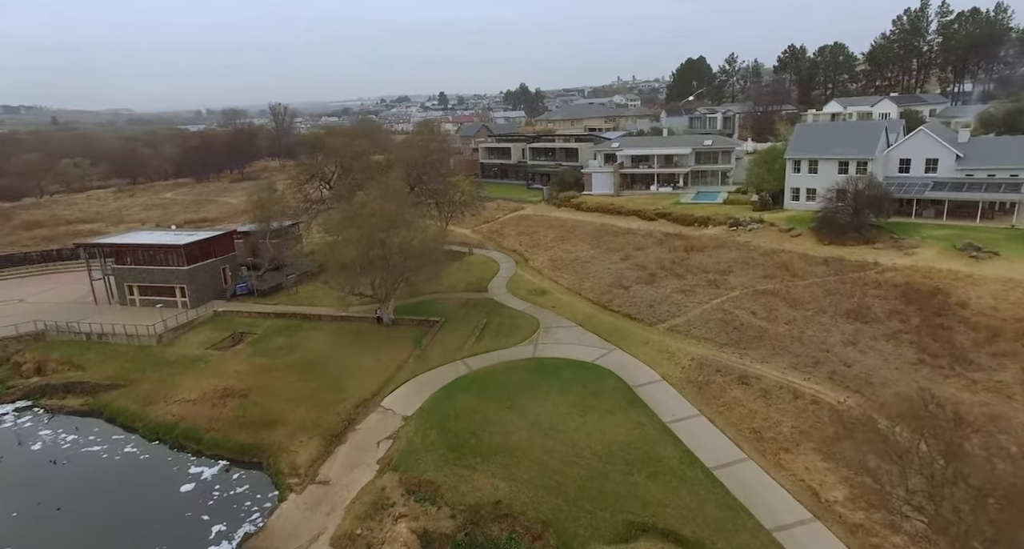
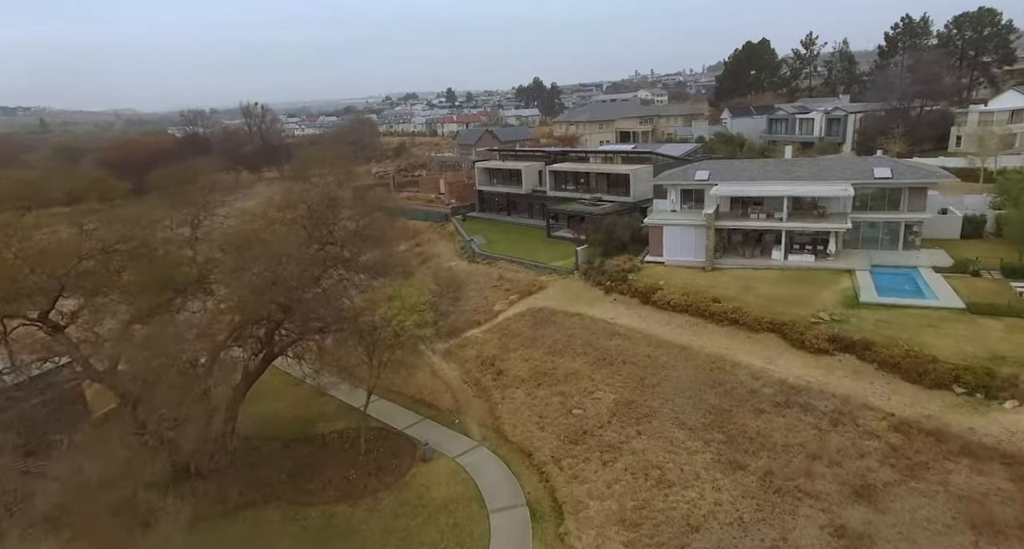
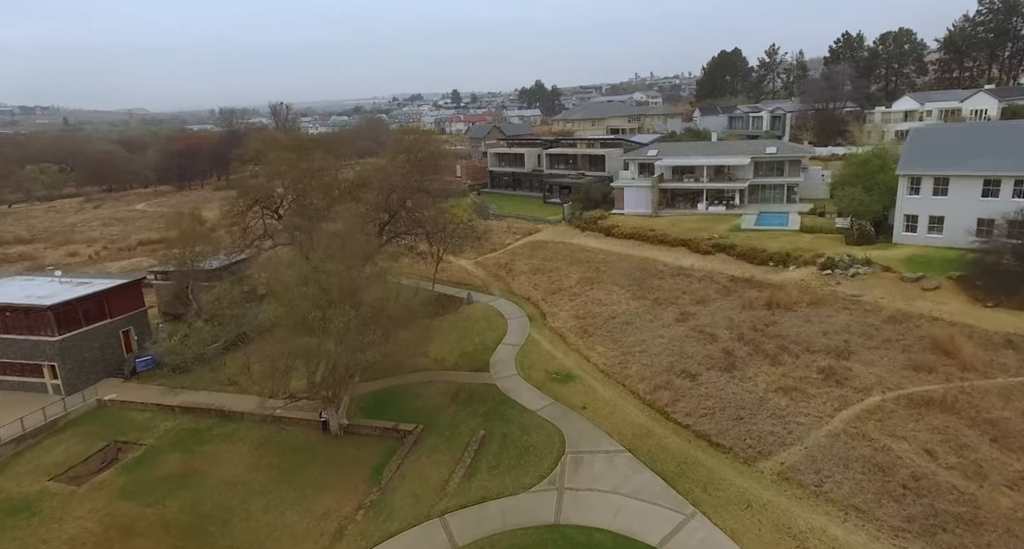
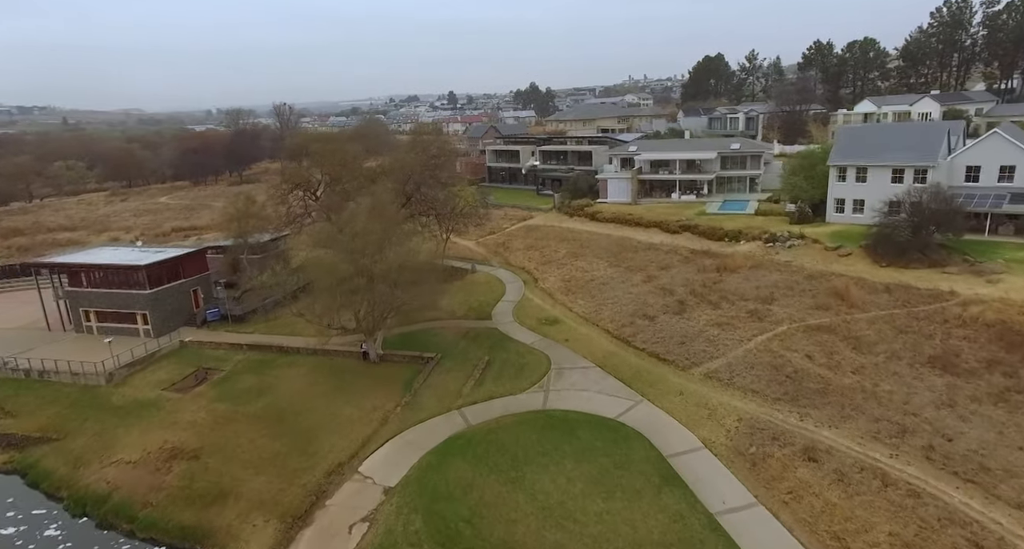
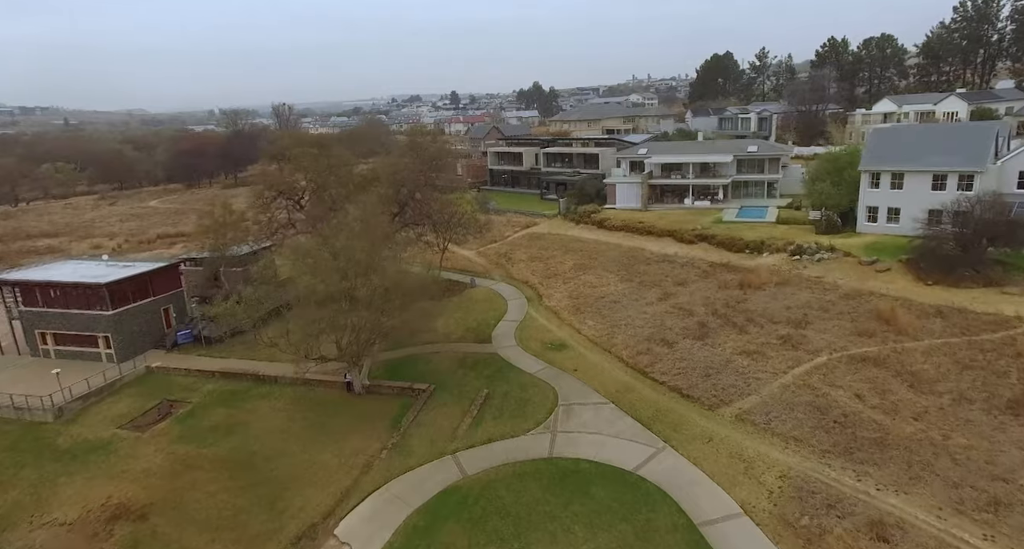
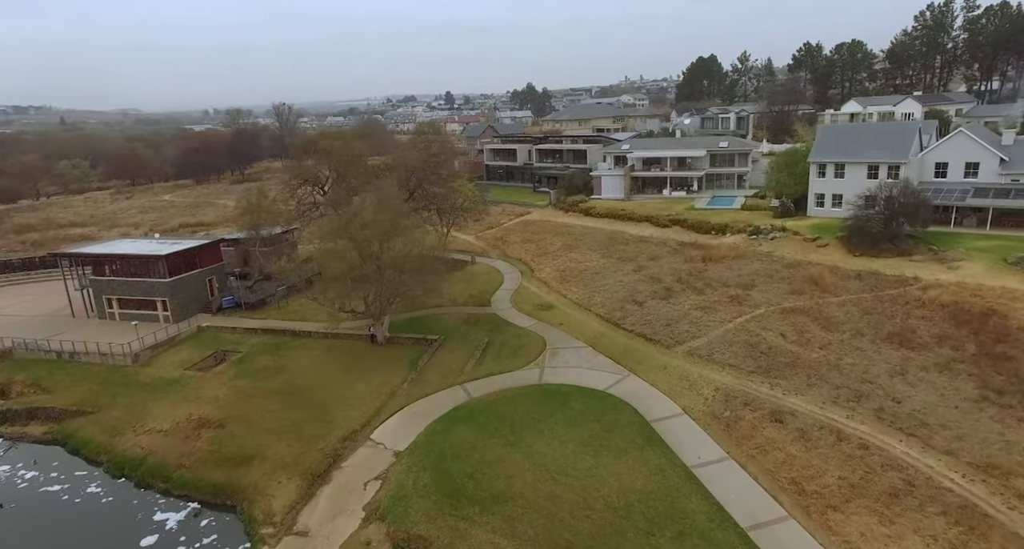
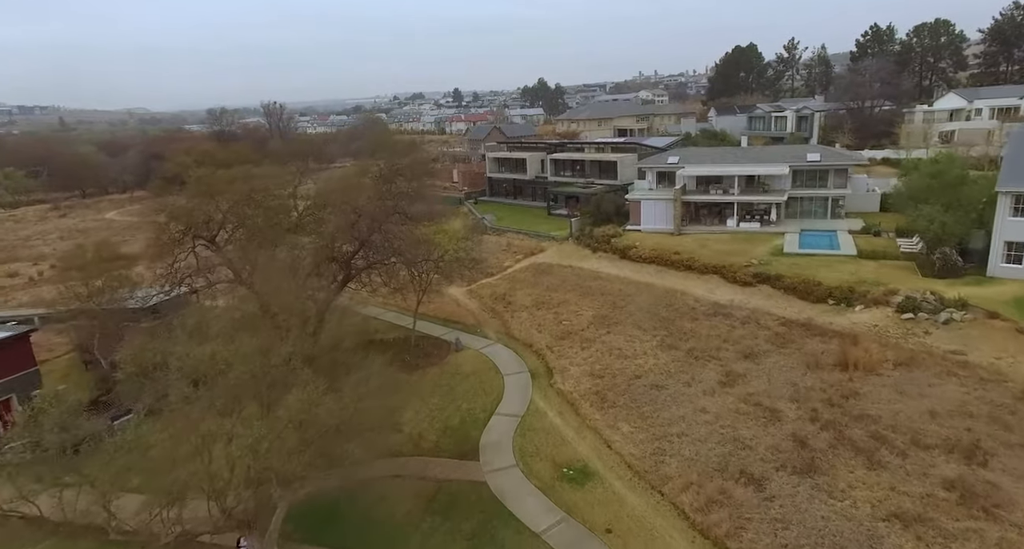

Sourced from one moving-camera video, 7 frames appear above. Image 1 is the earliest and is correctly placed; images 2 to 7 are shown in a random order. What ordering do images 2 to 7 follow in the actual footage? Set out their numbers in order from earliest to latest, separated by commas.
6, 4, 5, 3, 7, 2
